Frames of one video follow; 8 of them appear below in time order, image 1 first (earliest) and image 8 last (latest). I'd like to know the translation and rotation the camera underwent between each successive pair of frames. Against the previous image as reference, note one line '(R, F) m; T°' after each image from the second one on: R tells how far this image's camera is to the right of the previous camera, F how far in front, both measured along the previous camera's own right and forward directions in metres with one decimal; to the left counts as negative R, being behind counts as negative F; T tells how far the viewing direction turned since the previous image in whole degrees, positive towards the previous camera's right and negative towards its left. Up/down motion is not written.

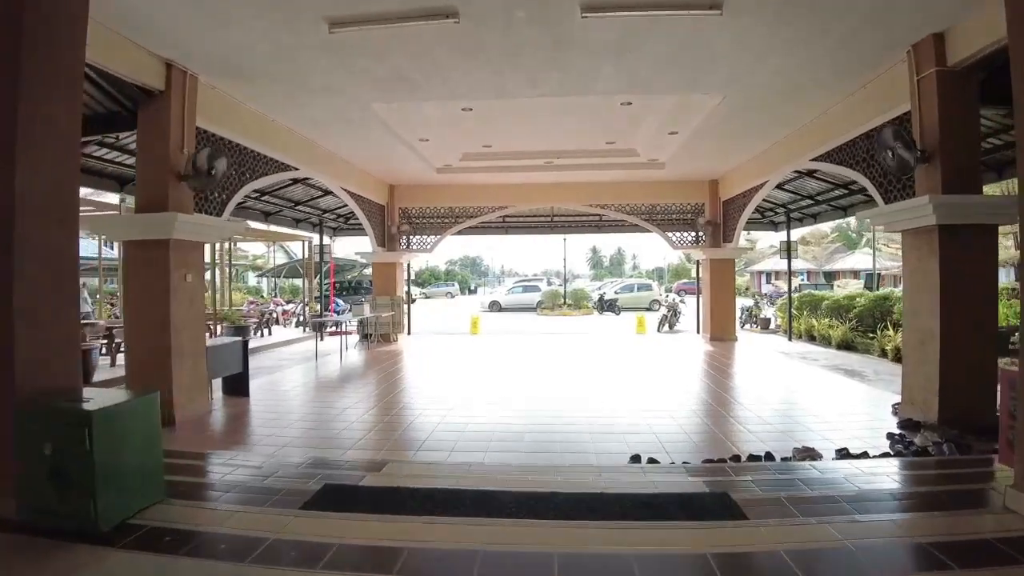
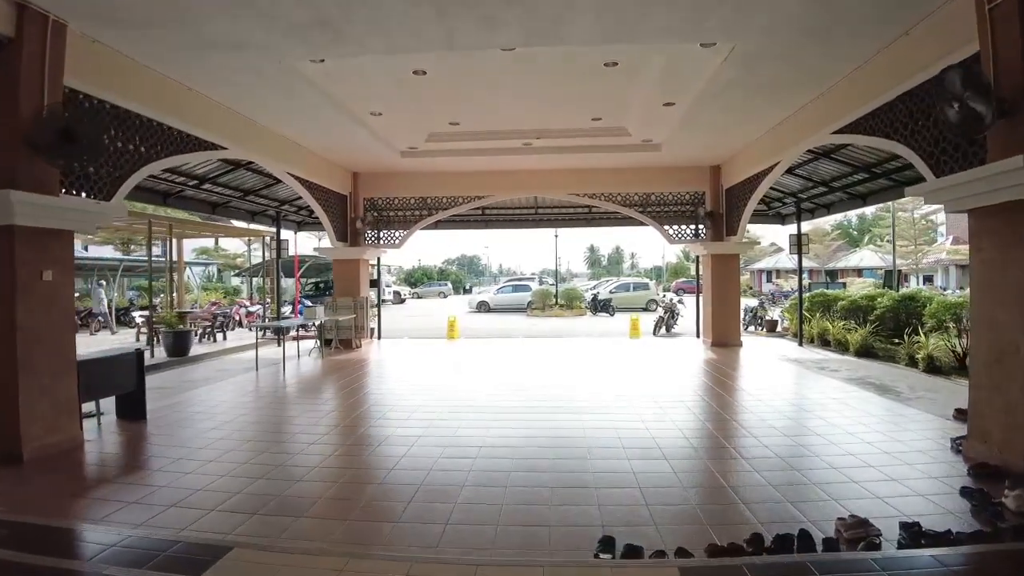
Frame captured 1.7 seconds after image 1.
(+0.4, +1.1) m; 0°
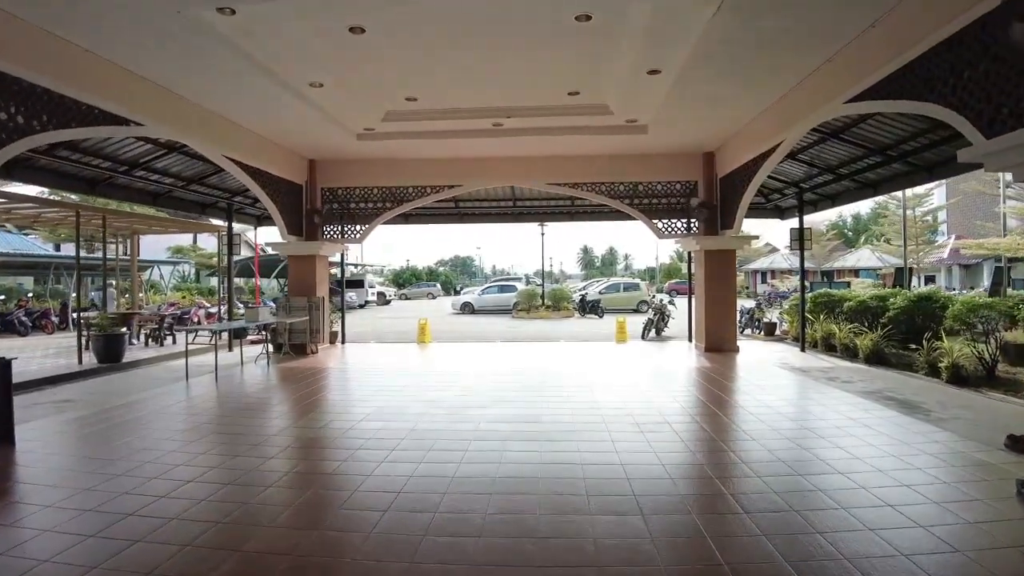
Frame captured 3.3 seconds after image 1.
(+0.3, +0.9) m; +1°
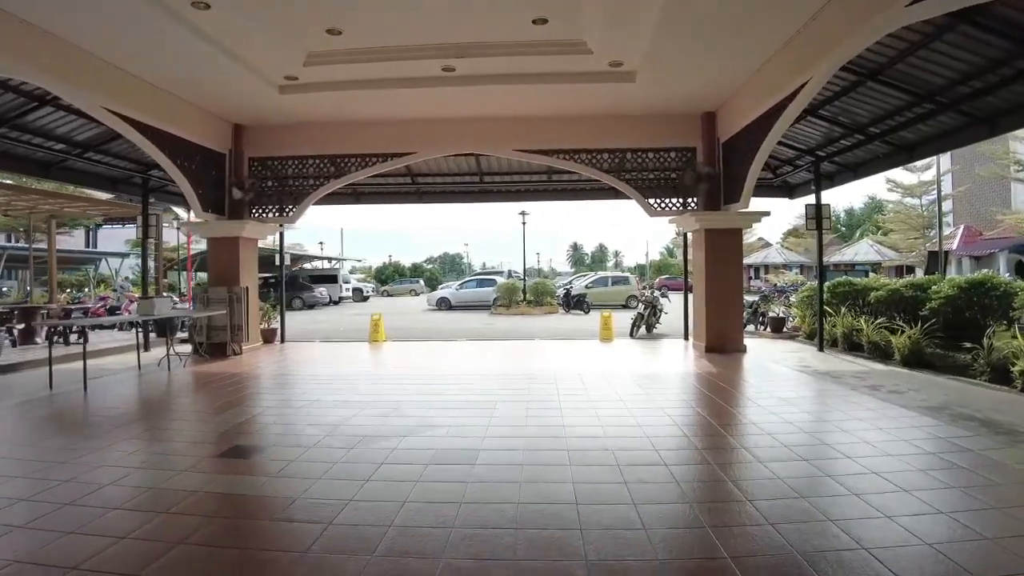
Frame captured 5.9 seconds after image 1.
(+0.3, +1.3) m; +1°
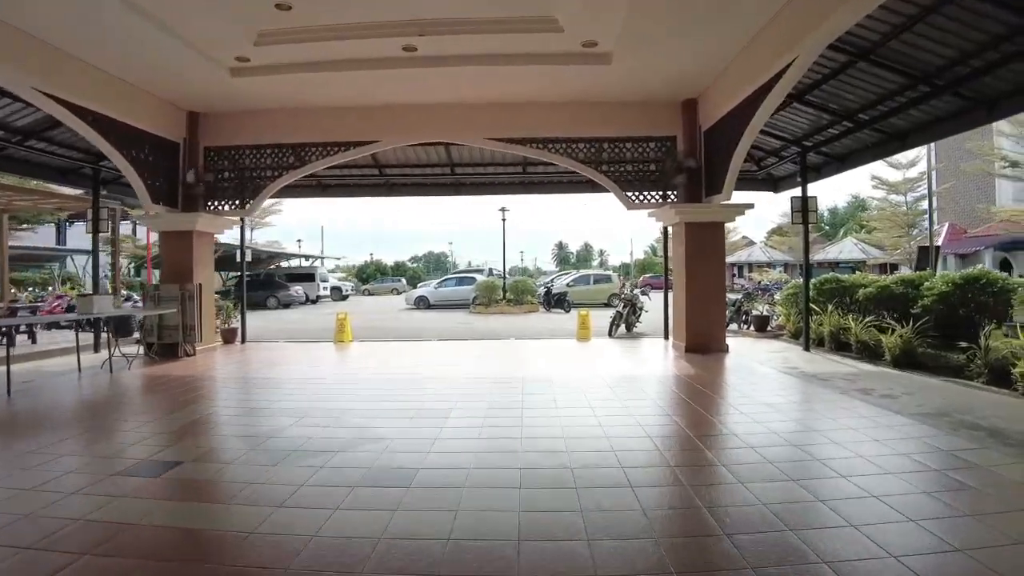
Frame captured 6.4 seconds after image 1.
(+0.2, +0.4) m; +1°
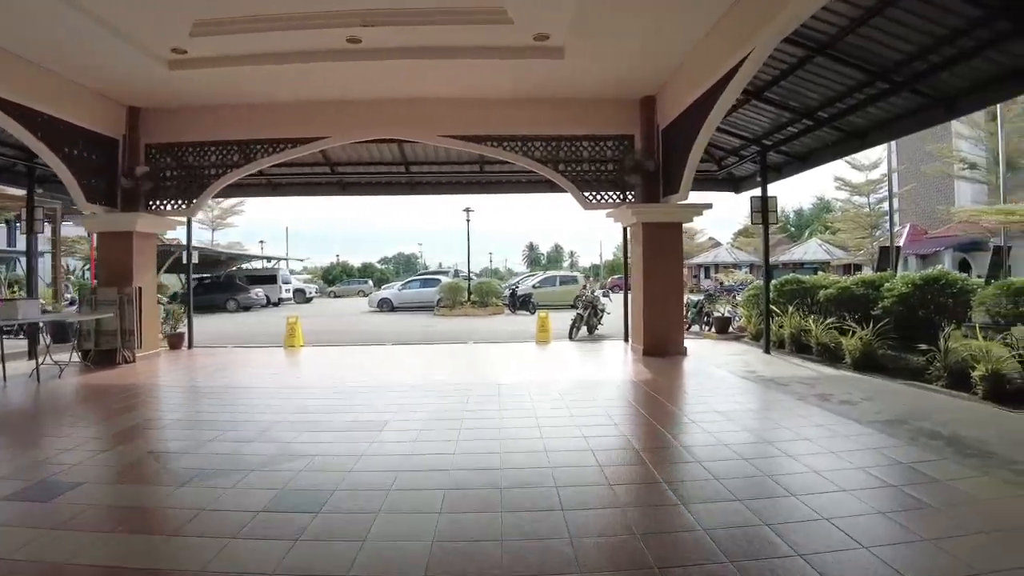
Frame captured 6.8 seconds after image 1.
(+0.2, +0.2) m; +2°
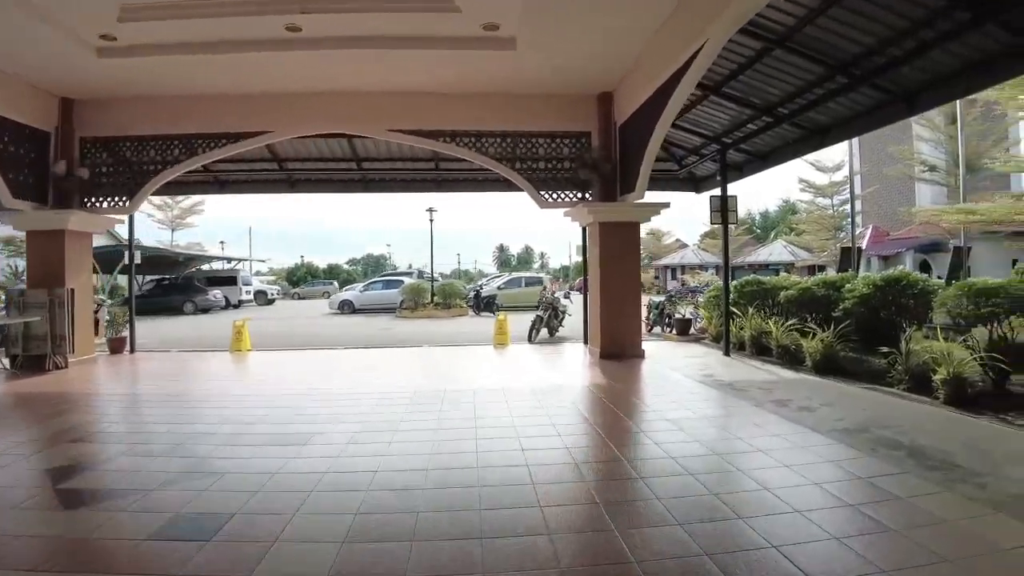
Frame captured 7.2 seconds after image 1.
(+0.2, +0.2) m; +2°
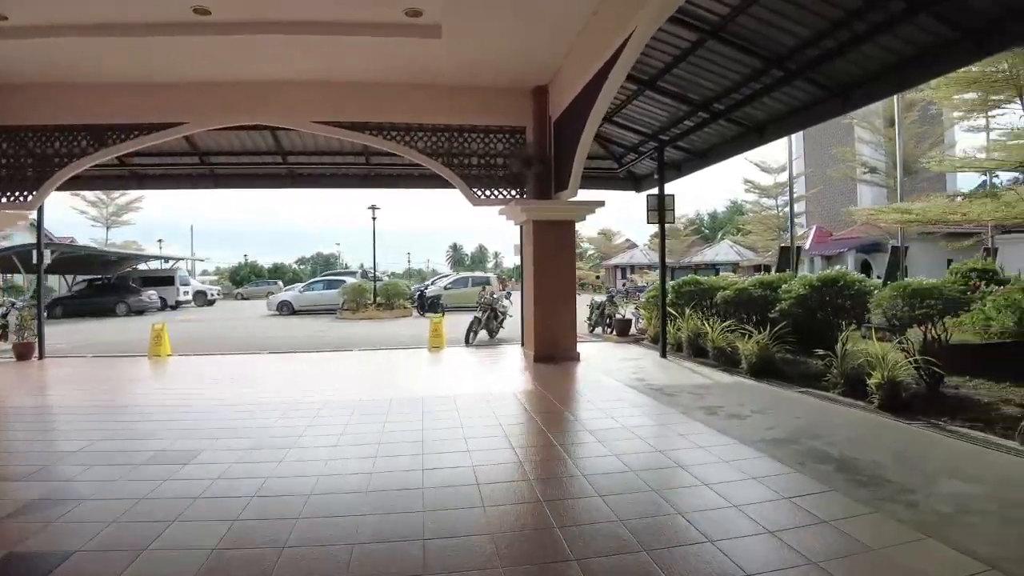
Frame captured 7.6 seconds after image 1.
(+0.3, +0.3) m; +4°
